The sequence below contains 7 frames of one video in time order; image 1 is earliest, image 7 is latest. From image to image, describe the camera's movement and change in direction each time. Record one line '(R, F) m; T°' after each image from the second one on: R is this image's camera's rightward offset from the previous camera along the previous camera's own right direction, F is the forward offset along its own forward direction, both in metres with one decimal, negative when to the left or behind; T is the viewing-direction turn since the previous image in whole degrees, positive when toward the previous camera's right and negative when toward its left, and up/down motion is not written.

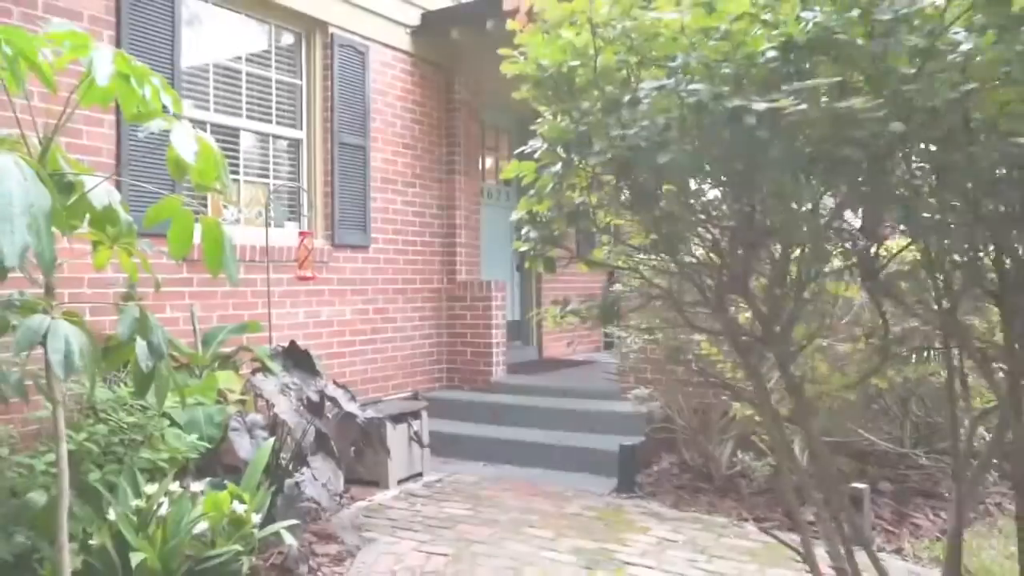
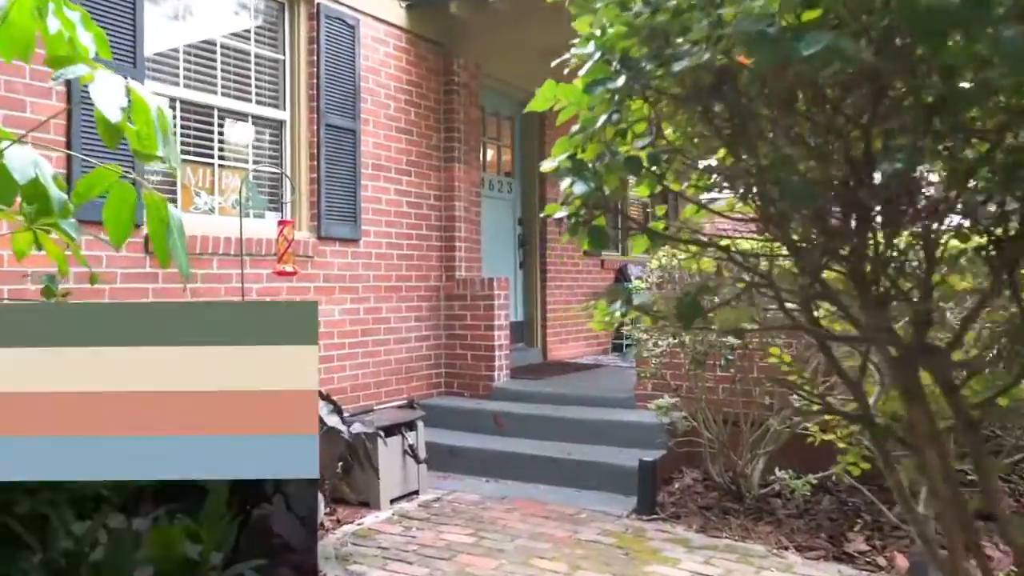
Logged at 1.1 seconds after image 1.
(0.0, +0.6) m; 0°
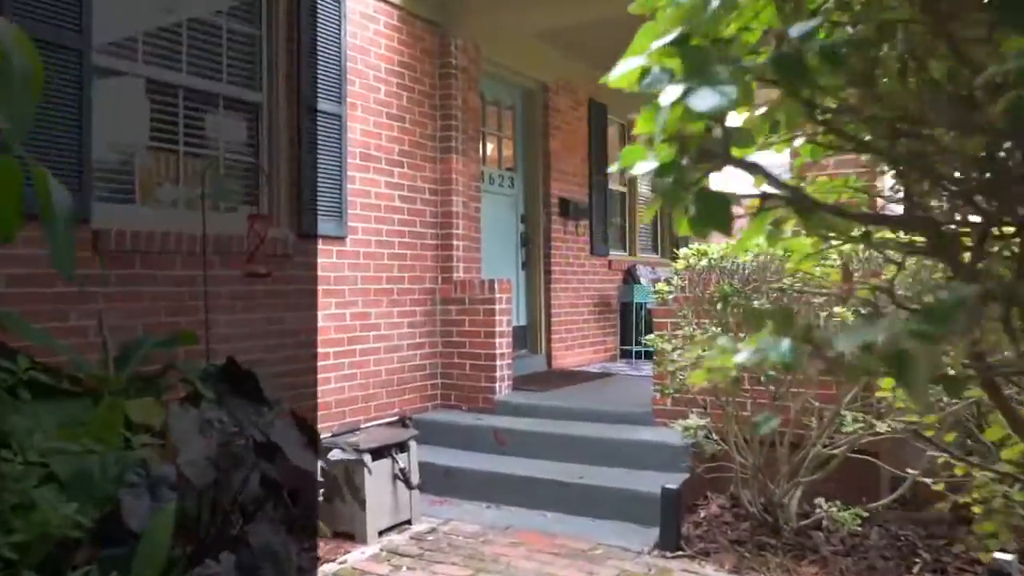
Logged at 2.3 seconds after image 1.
(0.0, +0.6) m; 0°
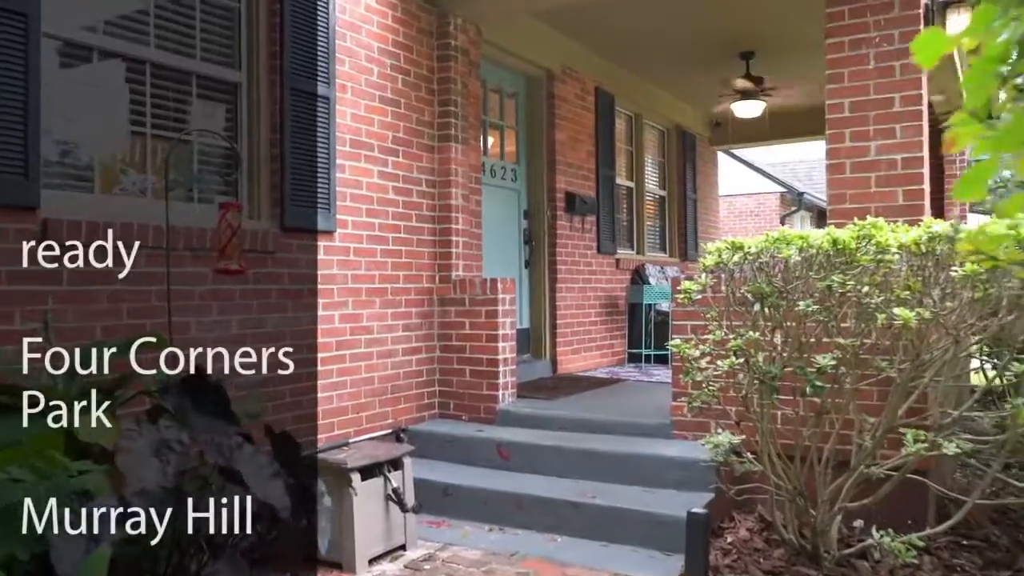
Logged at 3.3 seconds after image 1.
(0.0, +0.5) m; 0°
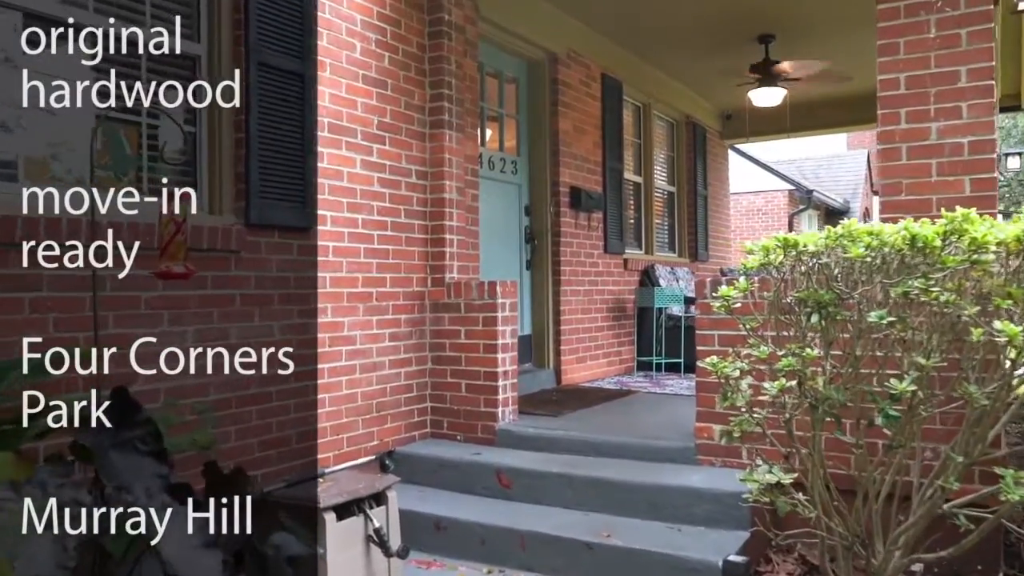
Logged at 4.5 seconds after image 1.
(0.0, +0.6) m; 0°
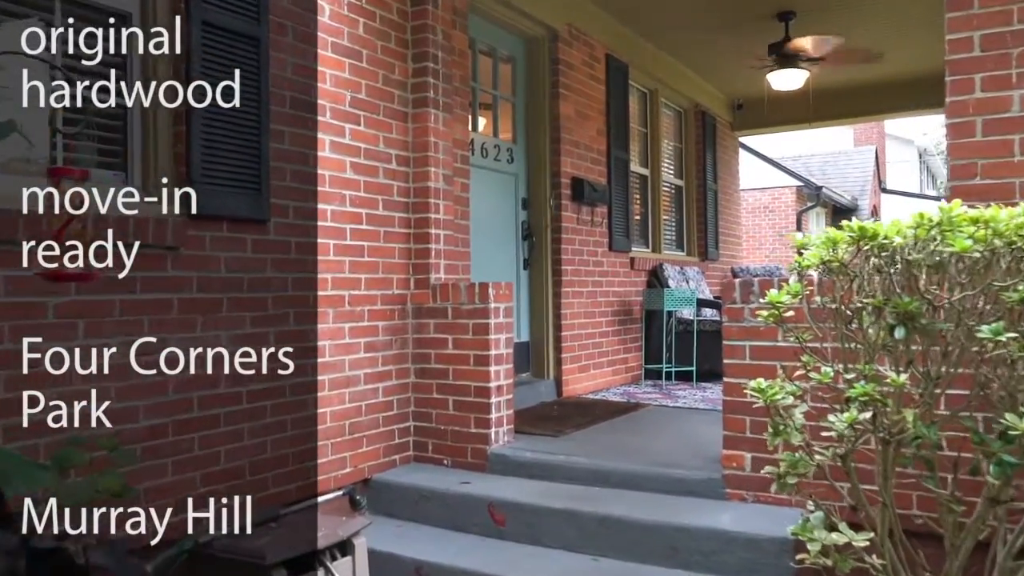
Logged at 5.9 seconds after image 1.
(0.0, +0.6) m; 0°
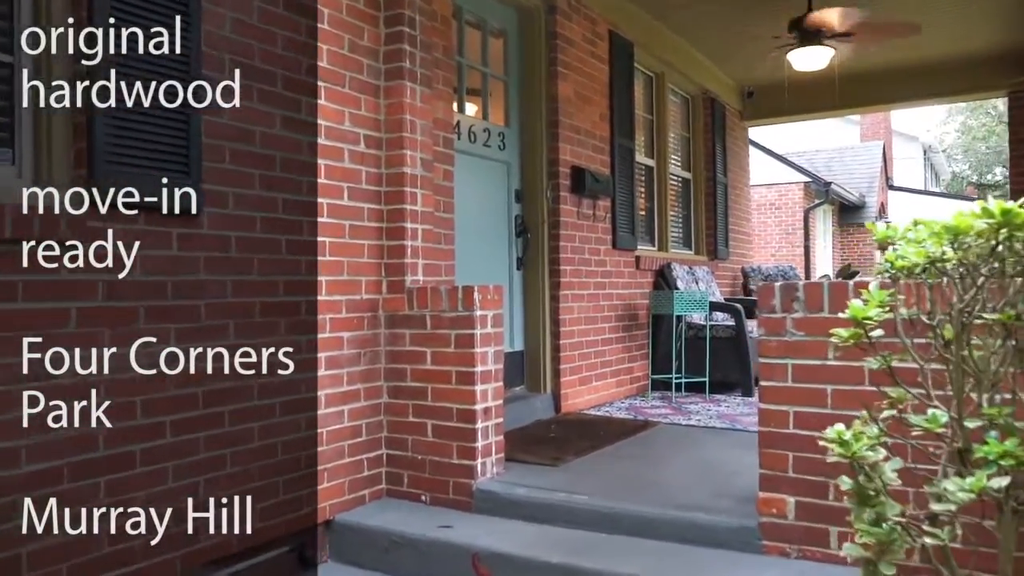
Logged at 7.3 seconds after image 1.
(0.0, +0.6) m; 0°
